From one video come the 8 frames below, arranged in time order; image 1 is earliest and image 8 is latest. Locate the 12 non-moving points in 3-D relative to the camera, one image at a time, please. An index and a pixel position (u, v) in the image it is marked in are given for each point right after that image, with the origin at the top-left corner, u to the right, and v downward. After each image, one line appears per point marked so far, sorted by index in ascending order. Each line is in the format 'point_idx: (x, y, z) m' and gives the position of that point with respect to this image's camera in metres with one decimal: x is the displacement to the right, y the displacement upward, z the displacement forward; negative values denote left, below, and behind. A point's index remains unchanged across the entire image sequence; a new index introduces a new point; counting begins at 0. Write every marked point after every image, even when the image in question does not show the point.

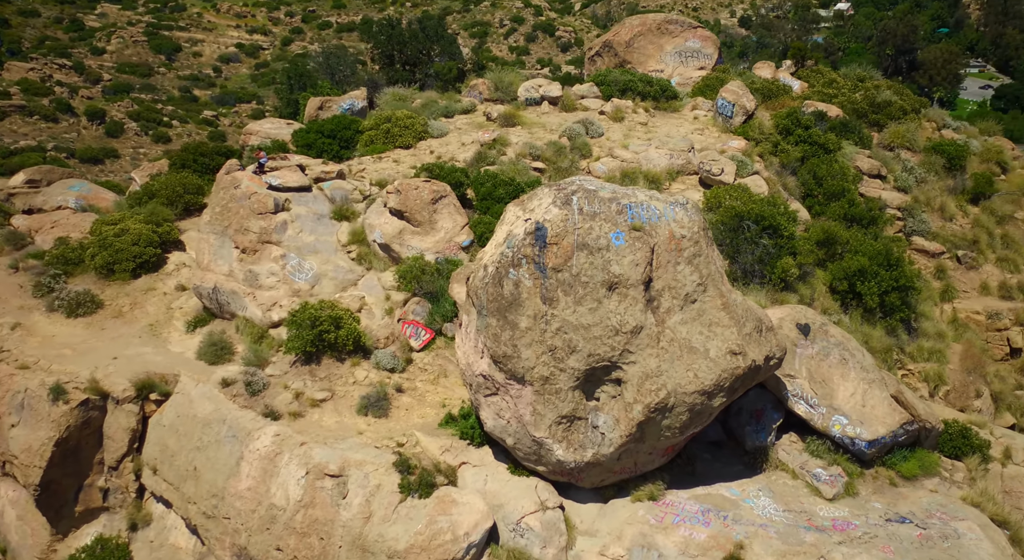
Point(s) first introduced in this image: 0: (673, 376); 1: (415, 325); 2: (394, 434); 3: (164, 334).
0: (+2.0, -1.2, +8.6) m
1: (-1.8, -0.8, +12.6) m
2: (-1.8, -2.3, +10.7) m
3: (-7.1, -1.1, +14.1) m
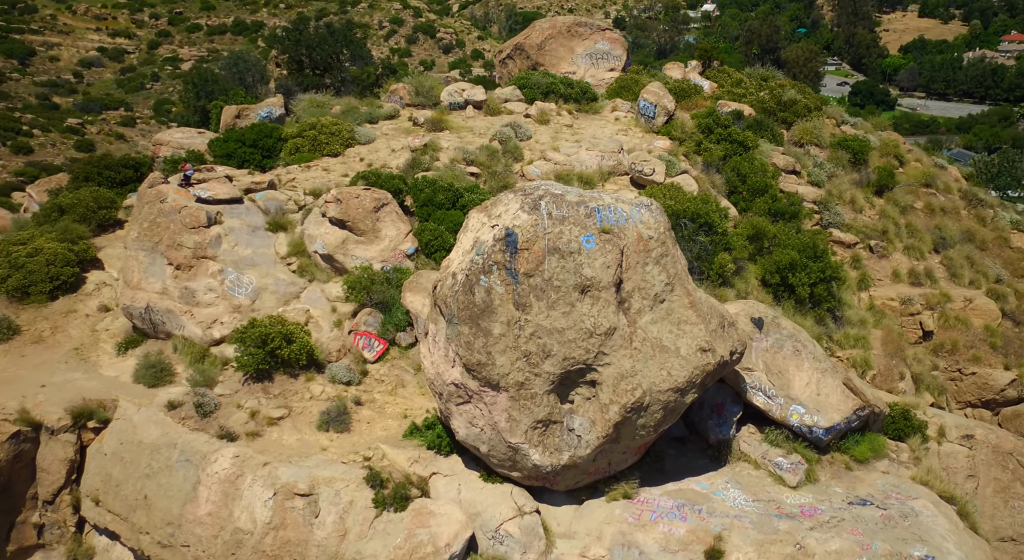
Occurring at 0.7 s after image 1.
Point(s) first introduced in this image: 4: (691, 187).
0: (+1.7, -1.2, +8.7) m
1: (-2.6, -1.0, +12.3) m
2: (-2.3, -2.5, +10.4) m
3: (-8.0, -1.5, +13.2) m
4: (+4.6, +2.4, +17.7) m
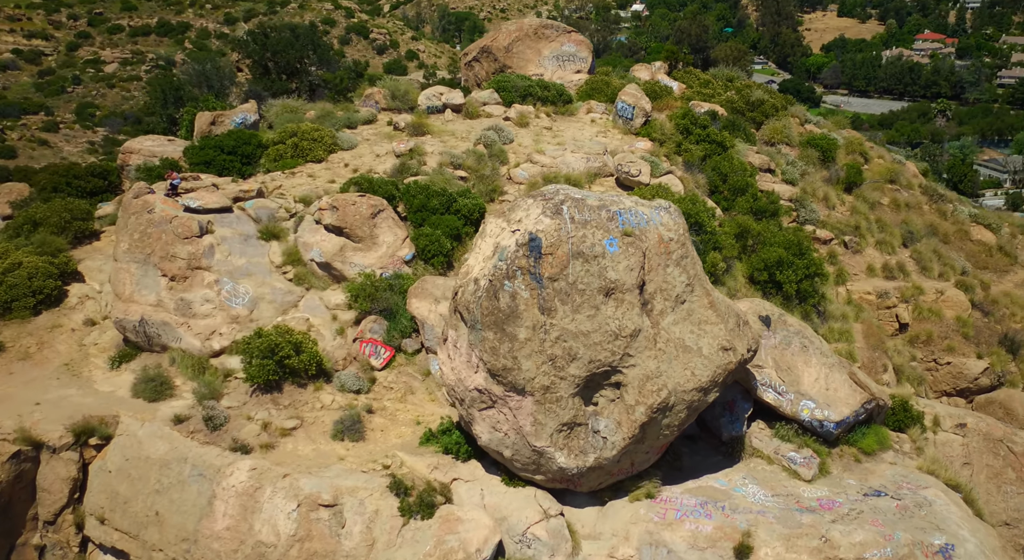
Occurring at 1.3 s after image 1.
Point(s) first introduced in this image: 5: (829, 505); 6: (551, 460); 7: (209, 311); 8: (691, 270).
0: (+2.0, -1.2, +8.8) m
1: (-2.4, -1.1, +12.1) m
2: (-2.0, -2.6, +10.3) m
3: (-7.9, -1.7, +12.7) m
4: (+4.4, +2.4, +17.9) m
5: (+4.3, -3.1, +9.4) m
6: (+0.5, -2.4, +9.1) m
7: (-5.7, -0.6, +12.9) m
8: (+2.4, +0.1, +9.1) m
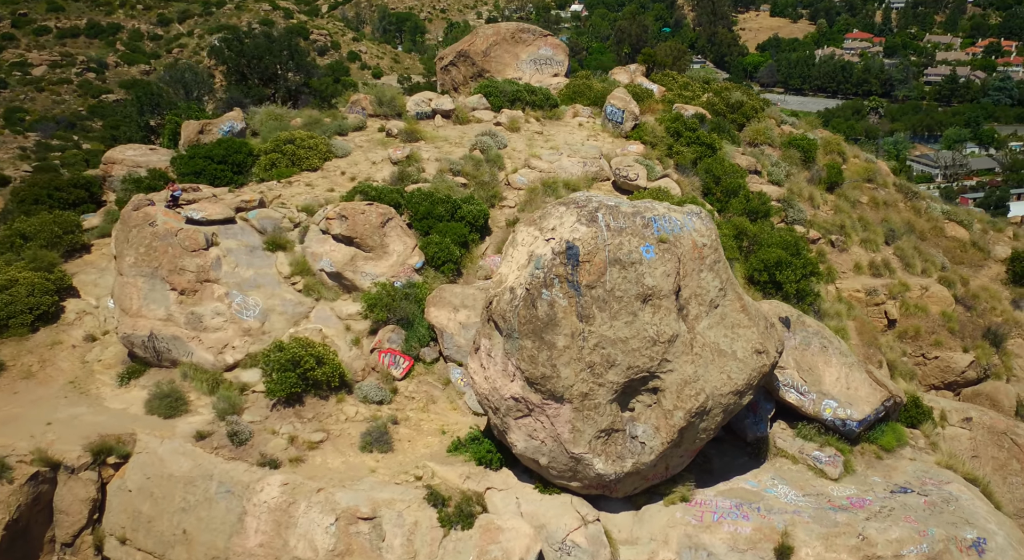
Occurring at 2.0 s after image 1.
0: (+2.6, -1.3, +8.9) m
1: (-2.1, -1.3, +12.0) m
2: (-1.5, -2.8, +10.2) m
3: (-7.5, -2.0, +12.4) m
4: (+4.4, +2.4, +18.2) m
5: (+4.8, -3.1, +9.6) m
6: (+1.0, -2.5, +9.1) m
7: (-5.4, -0.8, +12.6) m
8: (+2.8, +0.1, +9.2) m
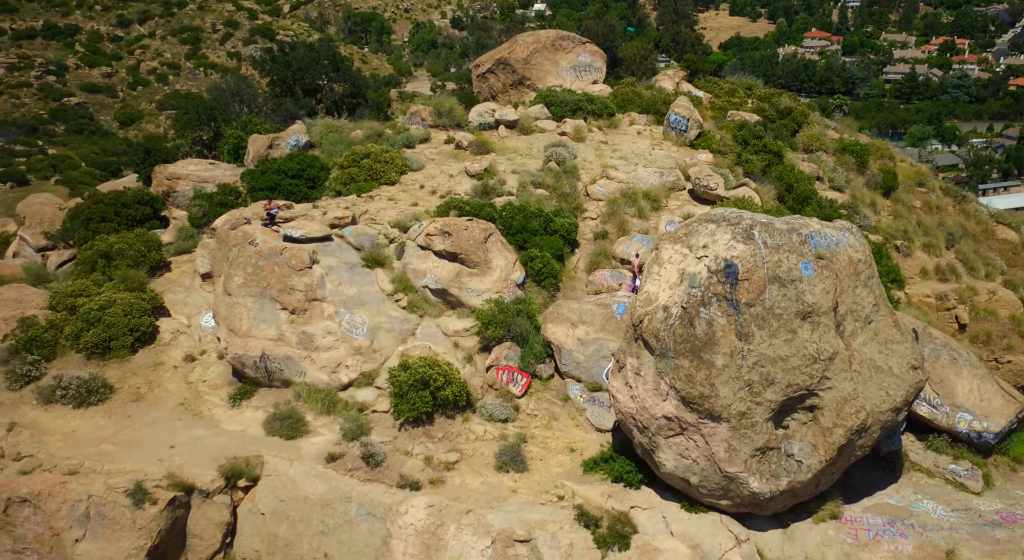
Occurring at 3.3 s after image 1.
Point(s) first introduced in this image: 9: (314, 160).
0: (+4.6, -1.5, +8.8) m
1: (0.0, -1.6, +12.0) m
2: (+0.5, -3.1, +10.1) m
3: (-5.5, -2.4, +12.4) m
4: (+6.4, +2.1, +18.1) m
5: (+6.9, -3.3, +9.5) m
6: (+3.1, -2.7, +9.0) m
7: (-3.3, -1.2, +12.6) m
8: (+4.8, -0.1, +9.2) m
9: (-5.6, +3.4, +19.5) m
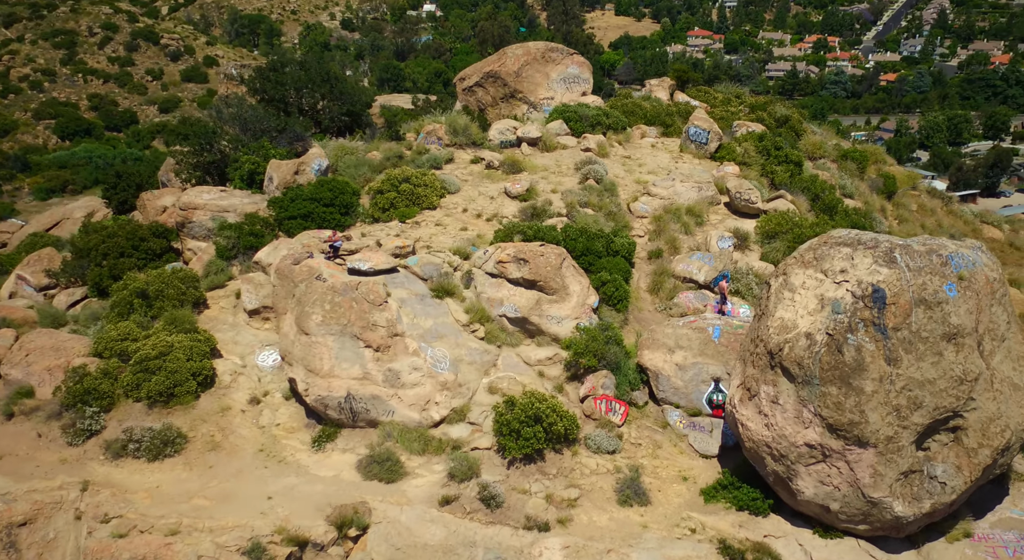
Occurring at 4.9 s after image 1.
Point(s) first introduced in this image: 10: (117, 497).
0: (+6.4, -1.7, +9.0) m
1: (+1.6, -2.0, +11.8) m
2: (+2.4, -3.5, +10.0) m
3: (-3.8, -3.1, +11.8) m
4: (+7.5, +1.9, +18.4) m
5: (+8.8, -3.4, +9.8) m
6: (+5.0, -3.0, +9.1) m
7: (-1.7, -1.8, +12.2) m
8: (+6.6, -0.4, +9.3) m
9: (-4.6, +2.6, +19.0) m
10: (-6.2, -3.4, +10.8) m
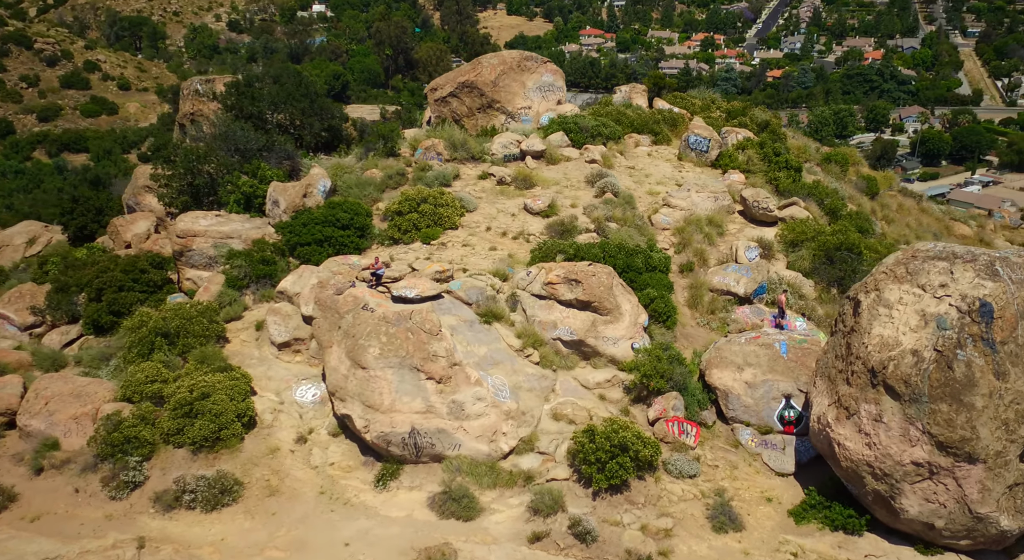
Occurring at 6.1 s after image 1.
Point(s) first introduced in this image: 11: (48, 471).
0: (+7.8, -1.9, +9.2) m
1: (+2.8, -2.4, +11.6) m
2: (+3.8, -3.8, +9.8) m
3: (-2.5, -3.6, +11.2) m
4: (+8.0, +1.7, +18.6) m
5: (+10.1, -3.5, +10.1) m
6: (+6.4, -3.2, +9.1) m
7: (-0.6, -2.2, +11.8) m
8: (+7.9, -0.5, +9.5) m
9: (-4.1, +2.0, +18.3) m
10: (-4.8, -4.1, +10.0) m
11: (-7.9, -3.3, +11.7) m
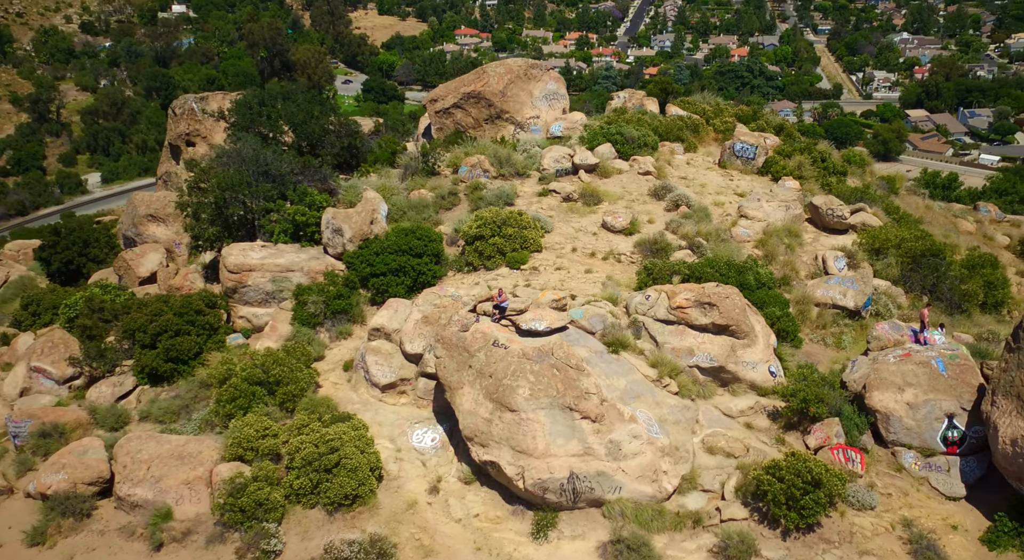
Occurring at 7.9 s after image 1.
0: (+10.5, -2.0, +9.0) m
1: (+5.4, -2.7, +11.2) m
2: (+6.5, -4.1, +9.4) m
3: (+0.1, -4.2, +10.5) m
4: (+10.0, +1.5, +18.5) m
5: (+12.8, -3.5, +10.1) m
6: (+9.1, -3.4, +8.9) m
7: (+2.0, -2.7, +11.1) m
8: (+10.5, -0.6, +9.4) m
9: (-2.2, +1.2, +17.4) m
10: (-2.1, -4.7, +9.1) m
11: (-5.3, -4.1, +10.6) m
